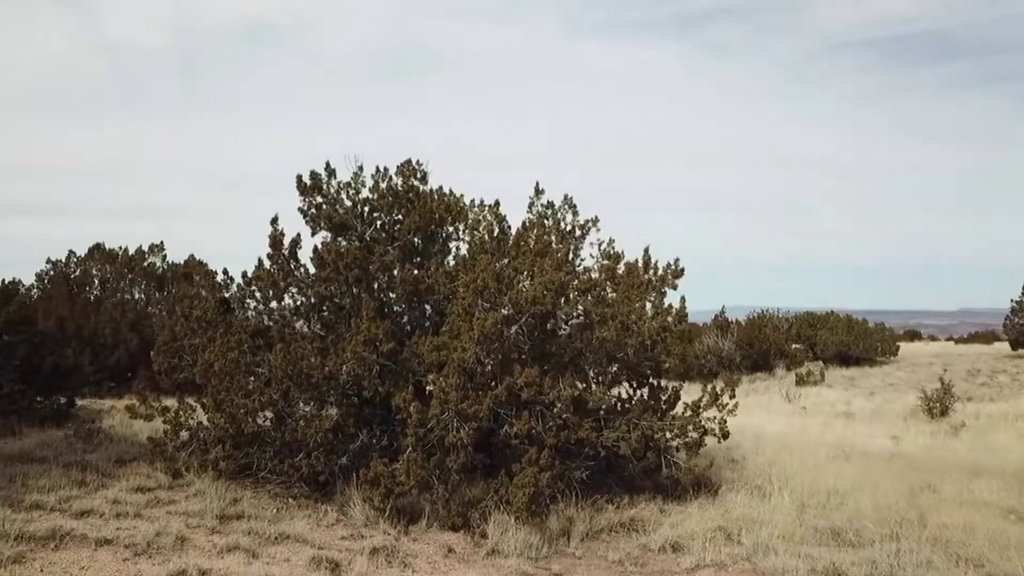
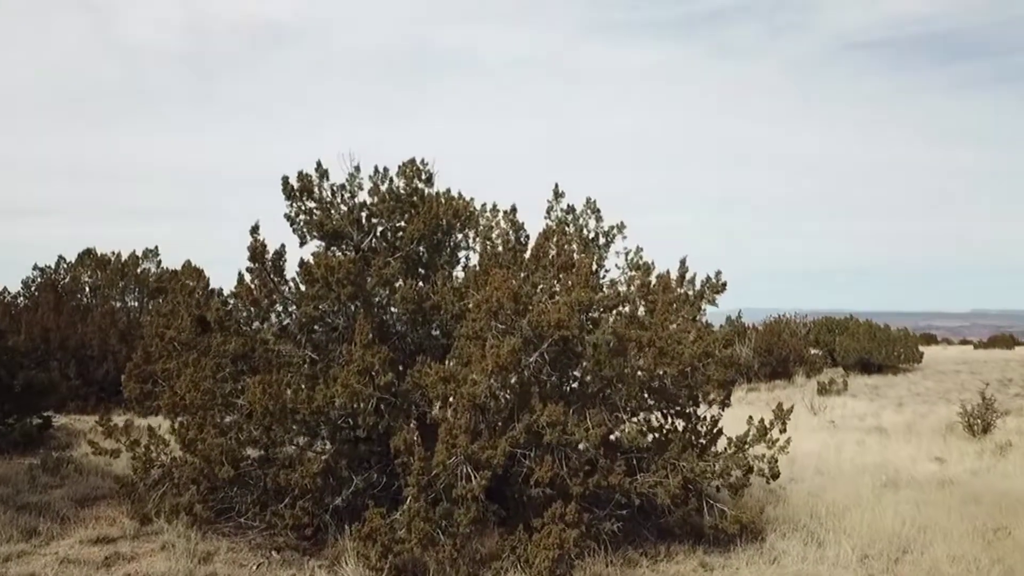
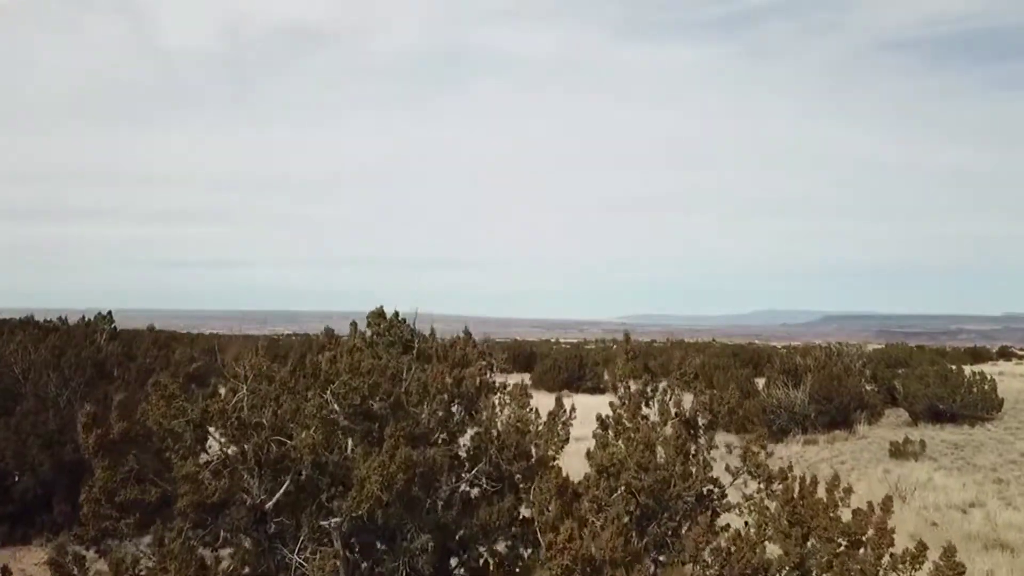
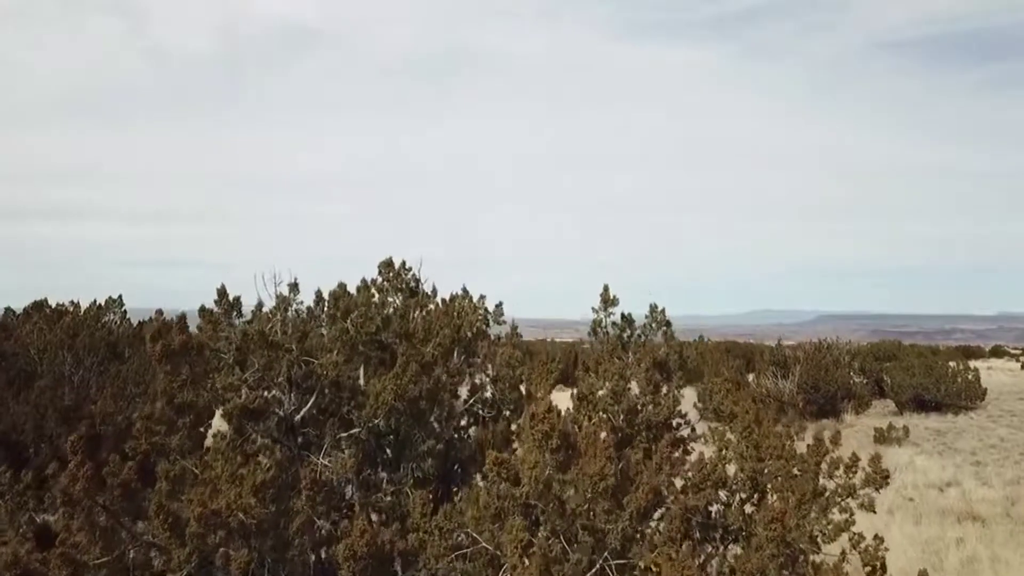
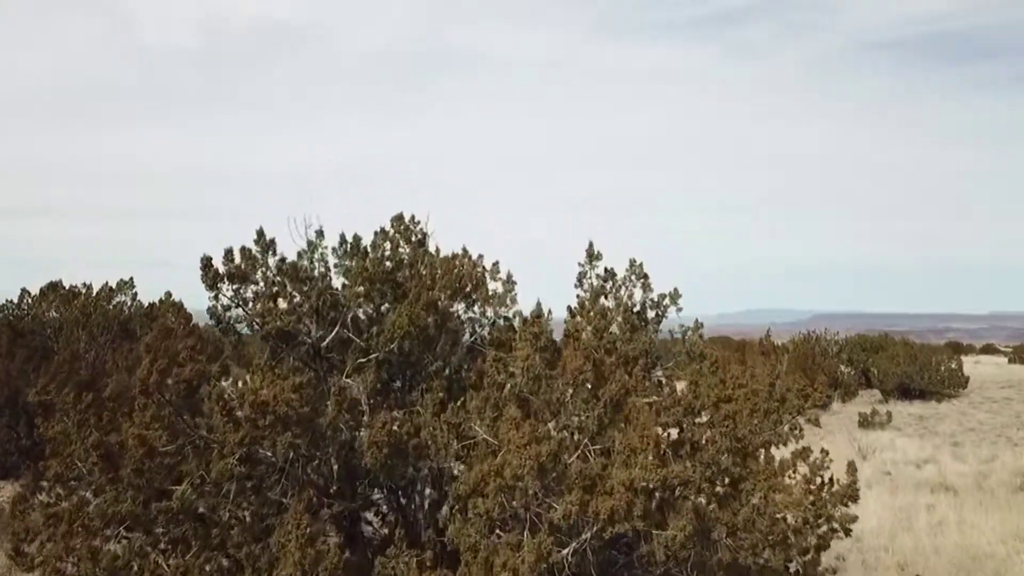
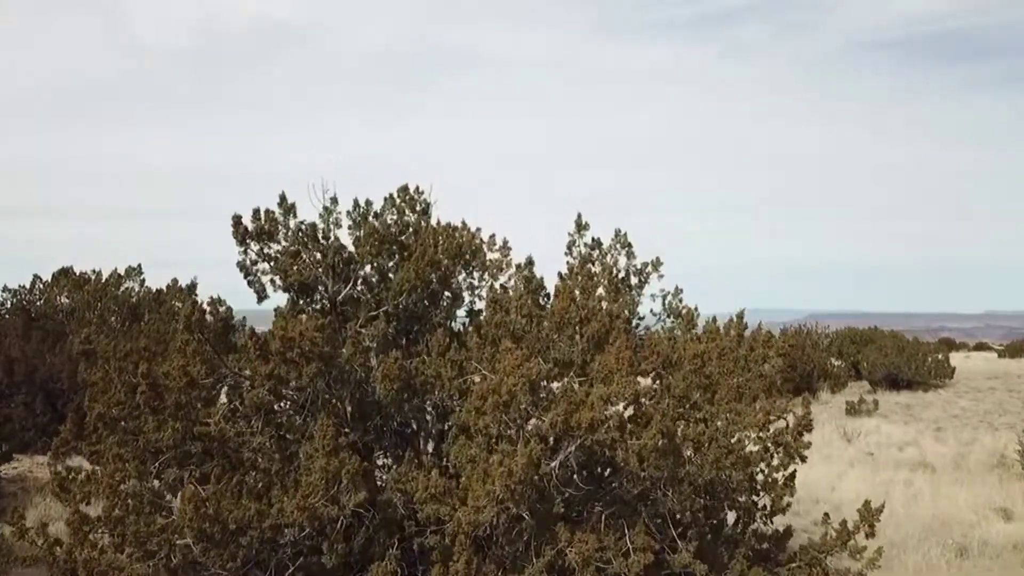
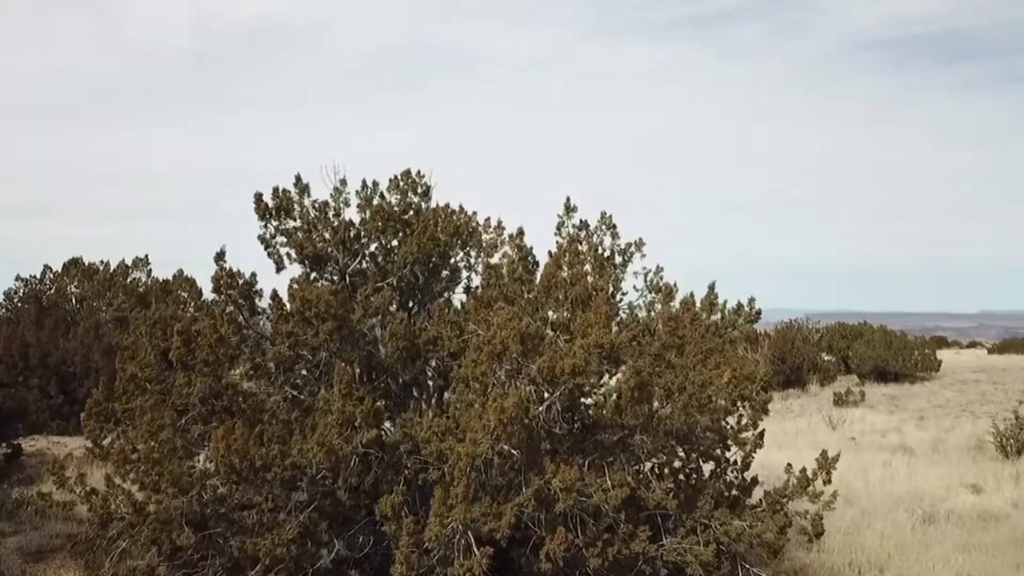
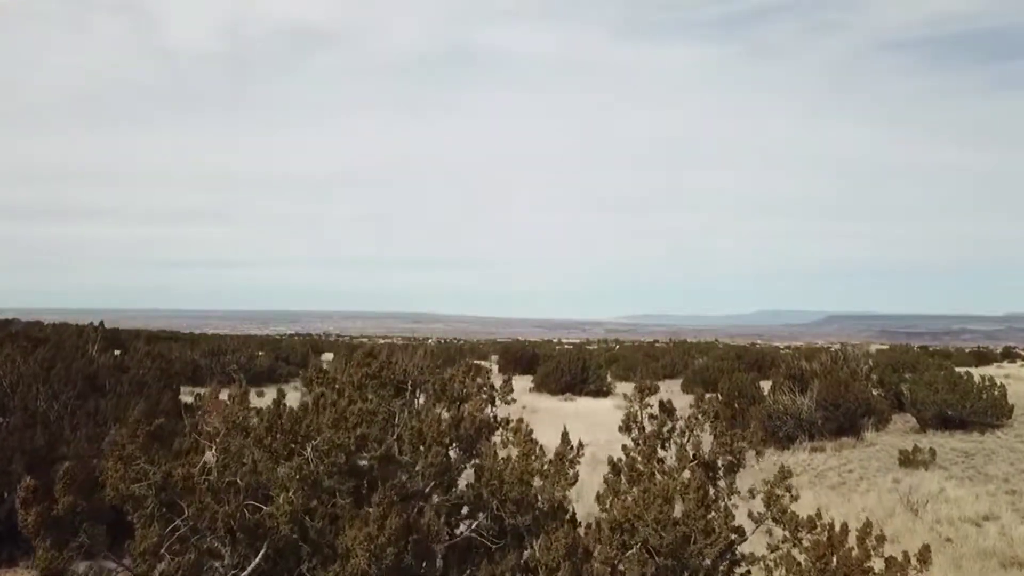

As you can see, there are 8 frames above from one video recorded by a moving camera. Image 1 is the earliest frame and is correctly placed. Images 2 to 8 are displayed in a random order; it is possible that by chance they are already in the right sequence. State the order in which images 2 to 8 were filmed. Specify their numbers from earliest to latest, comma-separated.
2, 7, 6, 5, 4, 3, 8
